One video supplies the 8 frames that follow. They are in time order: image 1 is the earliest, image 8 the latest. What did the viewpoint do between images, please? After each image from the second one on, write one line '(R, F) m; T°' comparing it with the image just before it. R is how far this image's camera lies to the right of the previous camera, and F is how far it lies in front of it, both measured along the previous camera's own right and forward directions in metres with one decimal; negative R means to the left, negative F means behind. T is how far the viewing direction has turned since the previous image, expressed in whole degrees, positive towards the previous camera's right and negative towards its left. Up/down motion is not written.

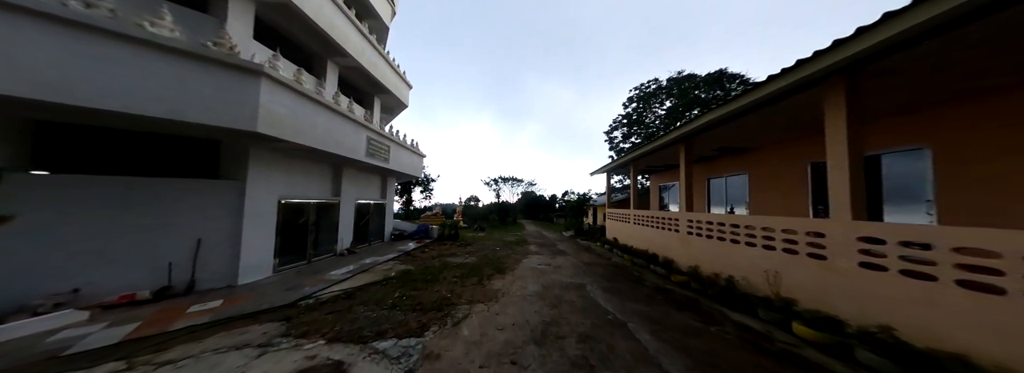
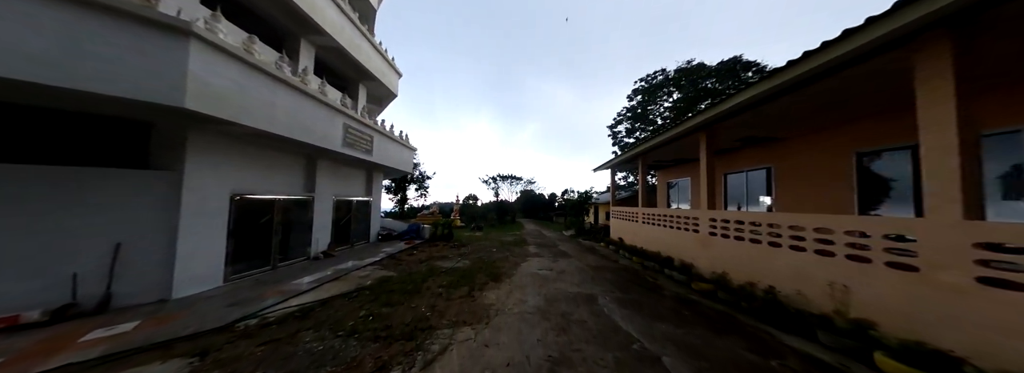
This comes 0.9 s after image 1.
(0.0, +0.7) m; 0°
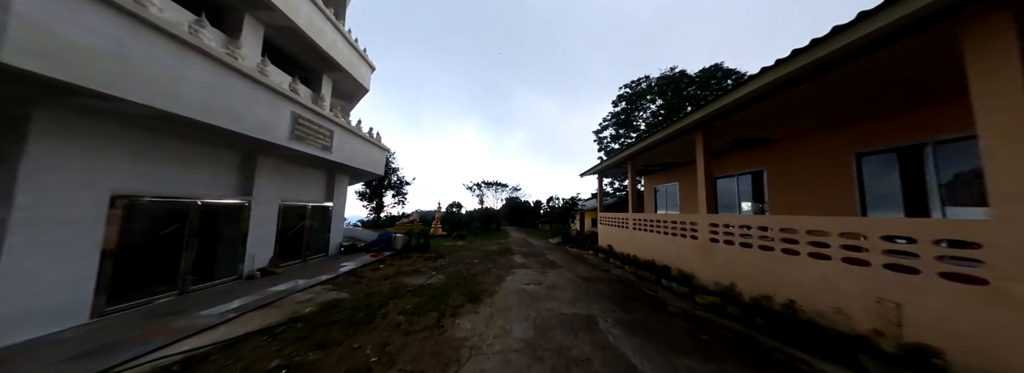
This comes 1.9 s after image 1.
(+0.1, +0.6) m; +4°
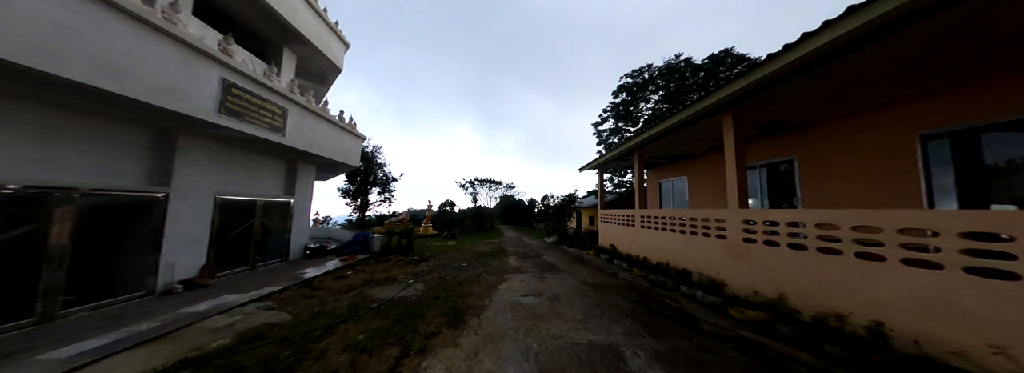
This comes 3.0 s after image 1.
(0.0, +0.8) m; +2°
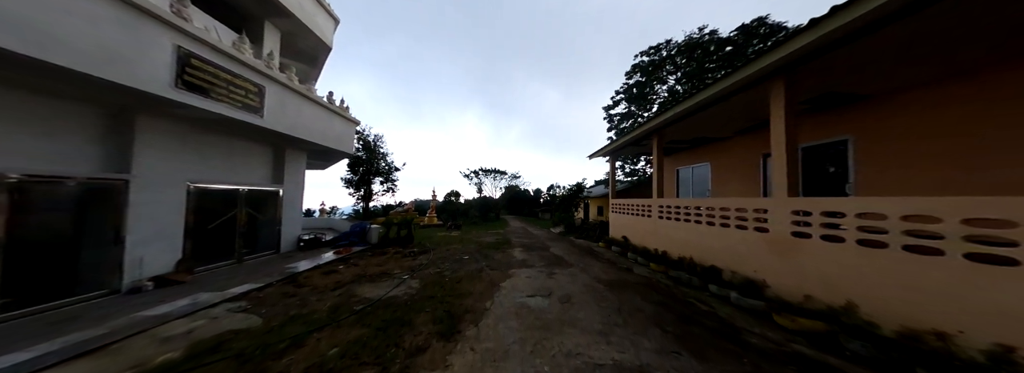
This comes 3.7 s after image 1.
(0.0, +0.5) m; -2°
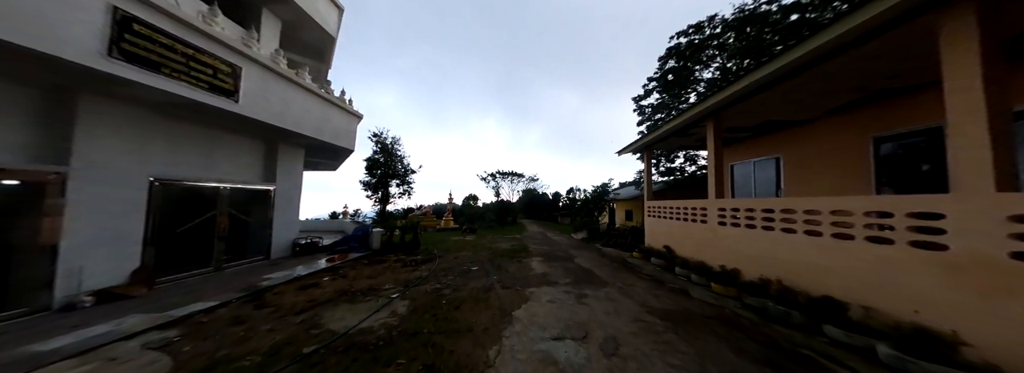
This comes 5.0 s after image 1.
(0.0, +0.9) m; -5°
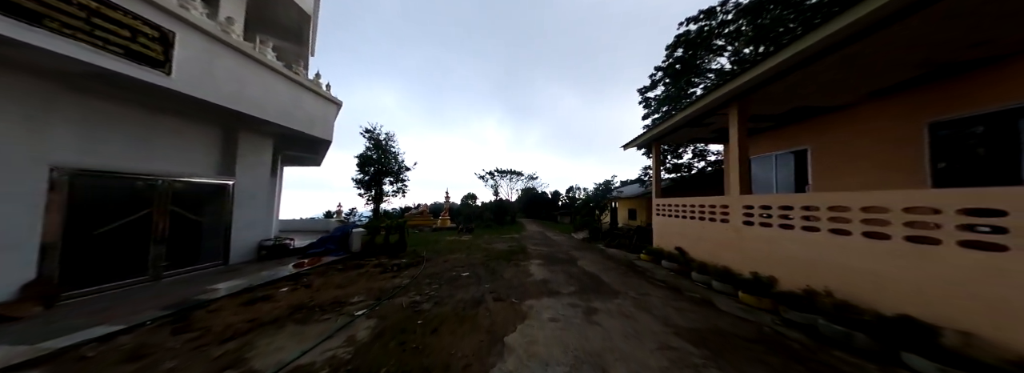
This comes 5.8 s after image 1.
(+0.1, +0.6) m; 0°
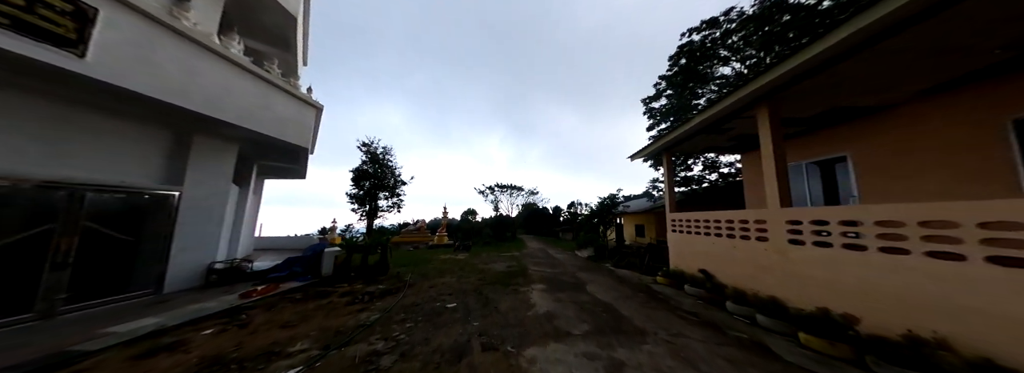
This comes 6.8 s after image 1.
(+0.1, +0.6) m; 0°
